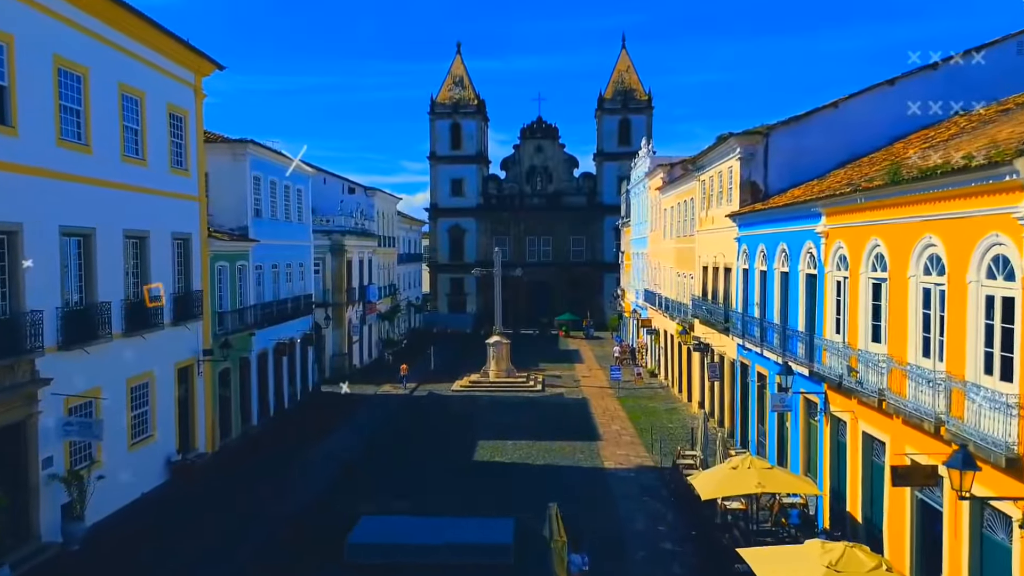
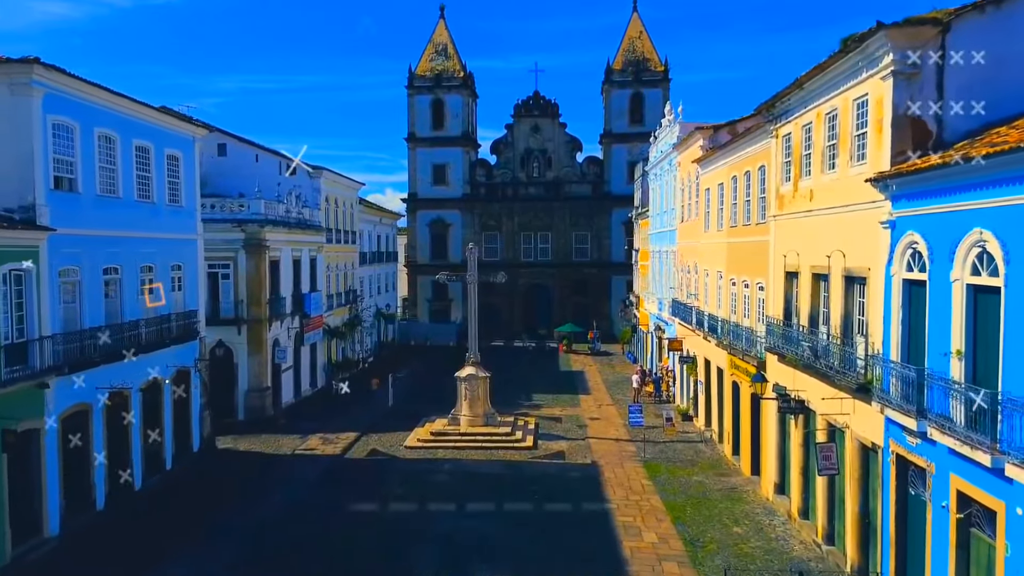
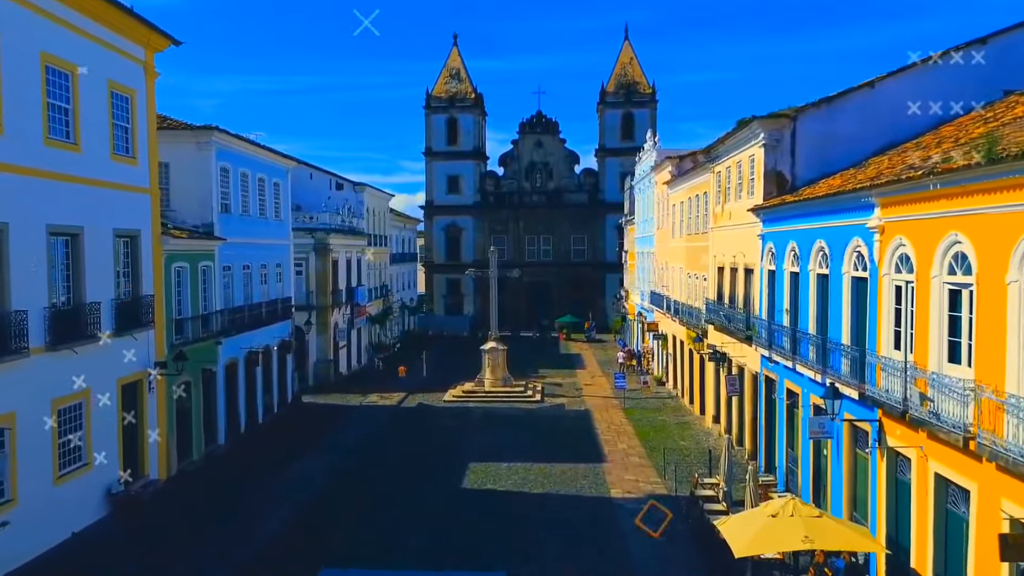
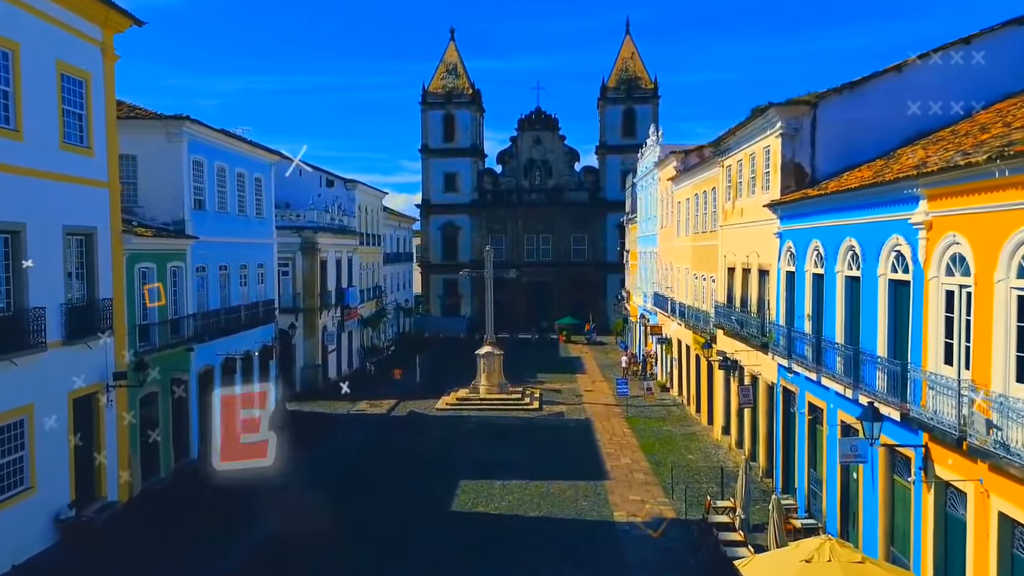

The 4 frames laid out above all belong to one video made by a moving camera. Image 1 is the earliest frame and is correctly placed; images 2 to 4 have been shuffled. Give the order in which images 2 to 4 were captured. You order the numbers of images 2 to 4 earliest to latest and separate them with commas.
3, 4, 2
